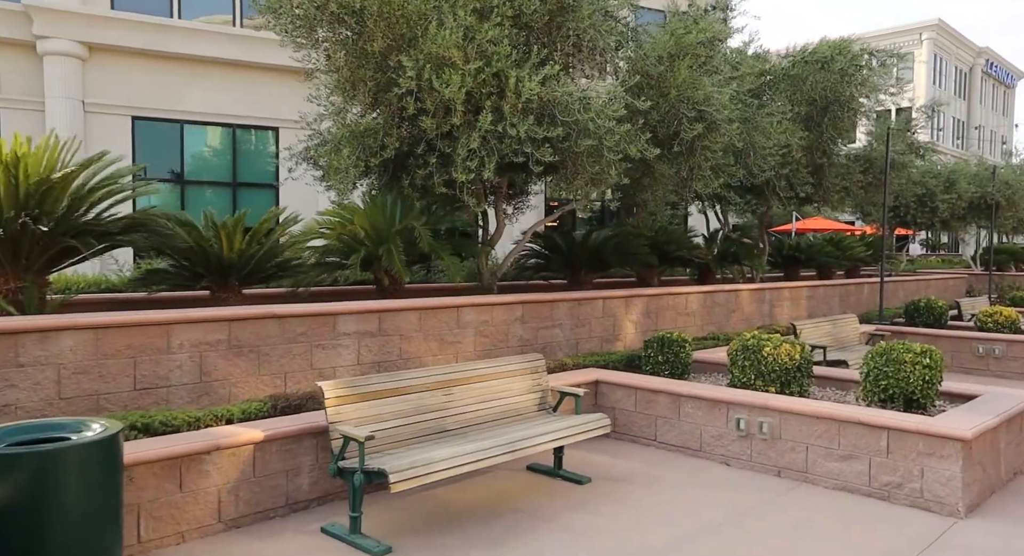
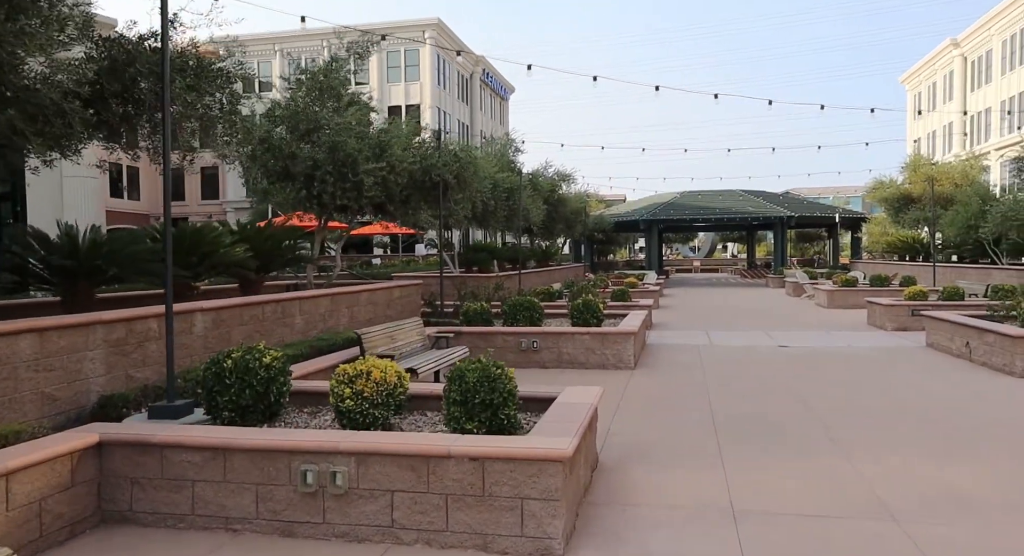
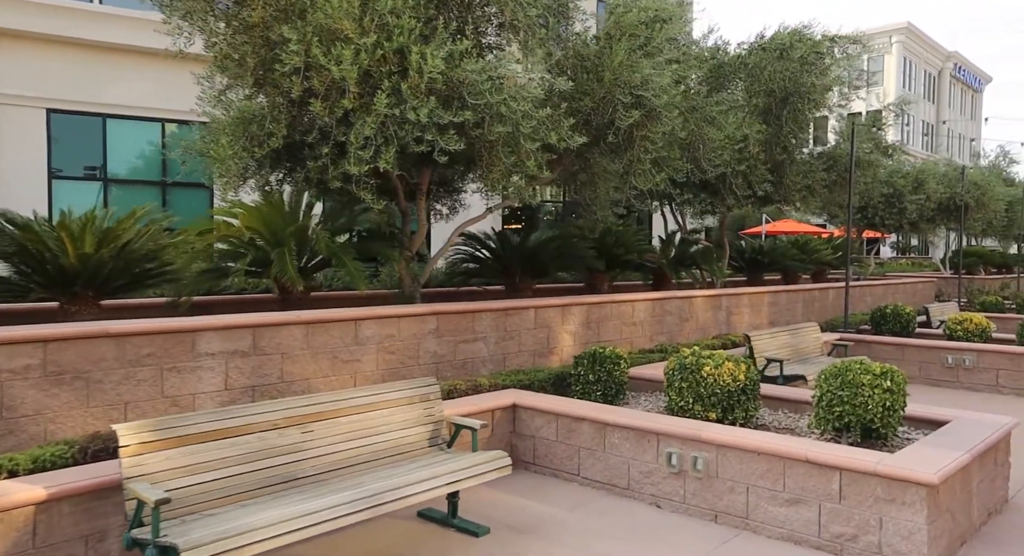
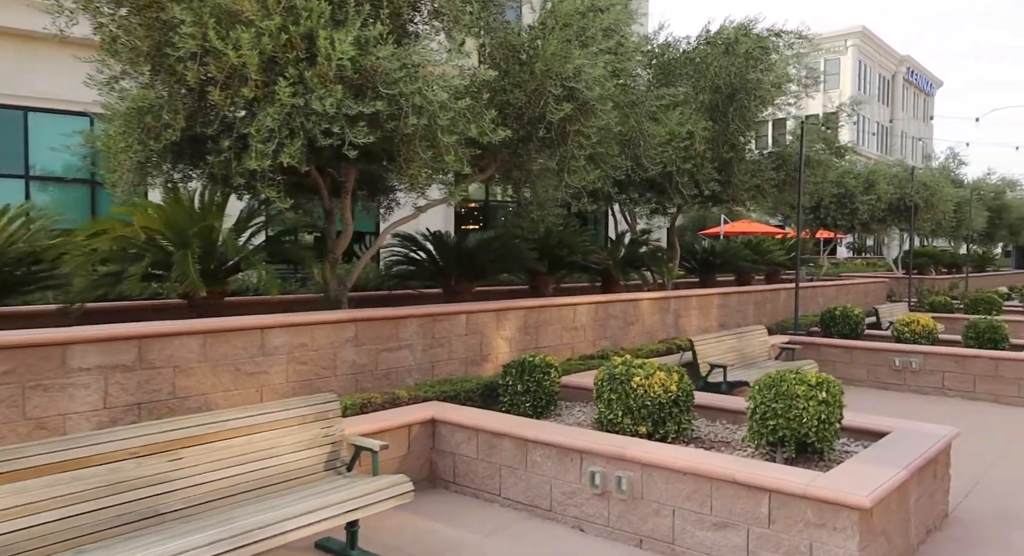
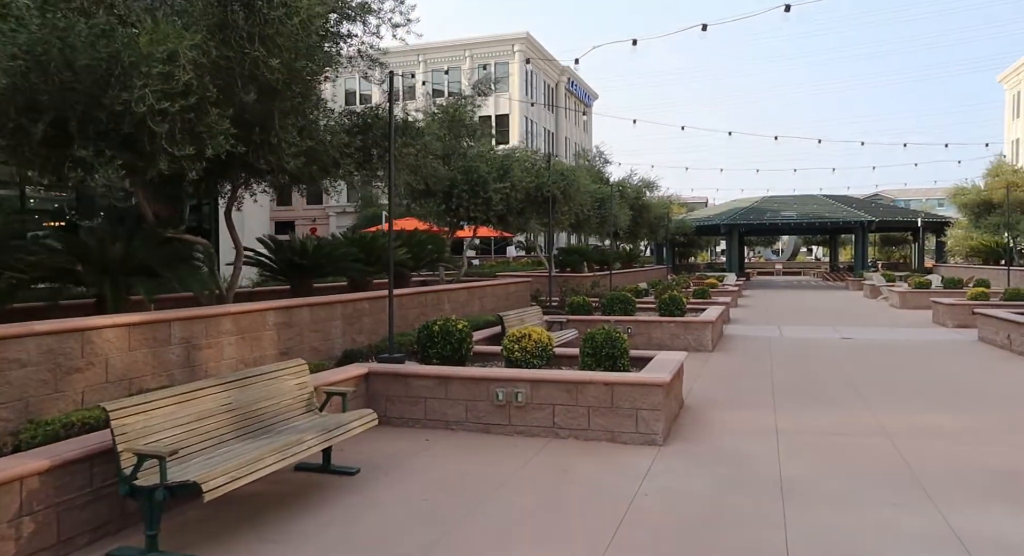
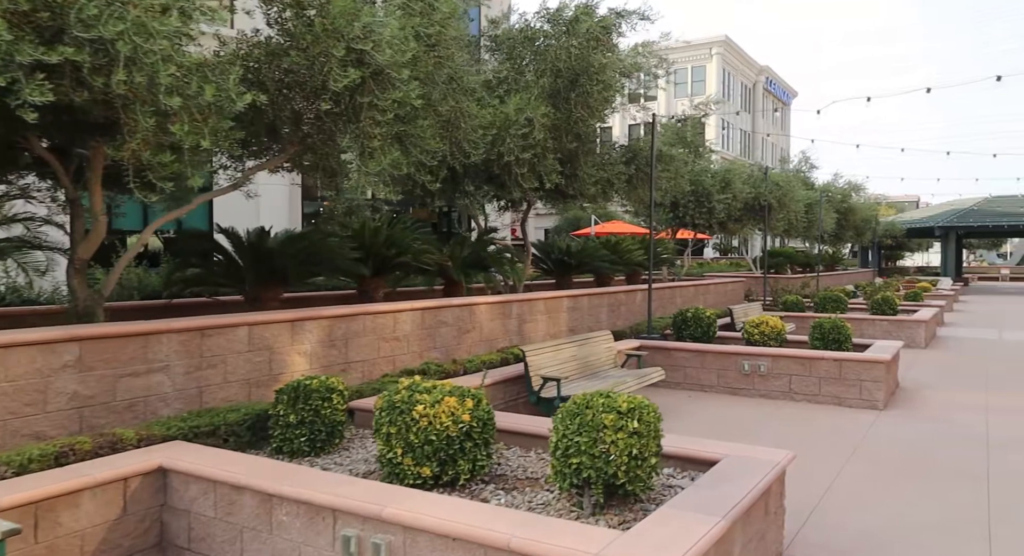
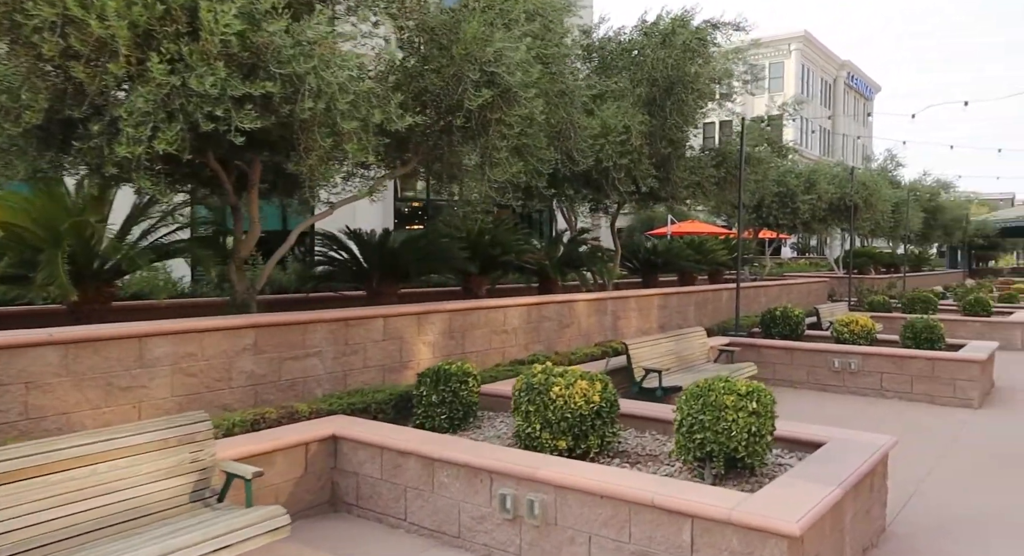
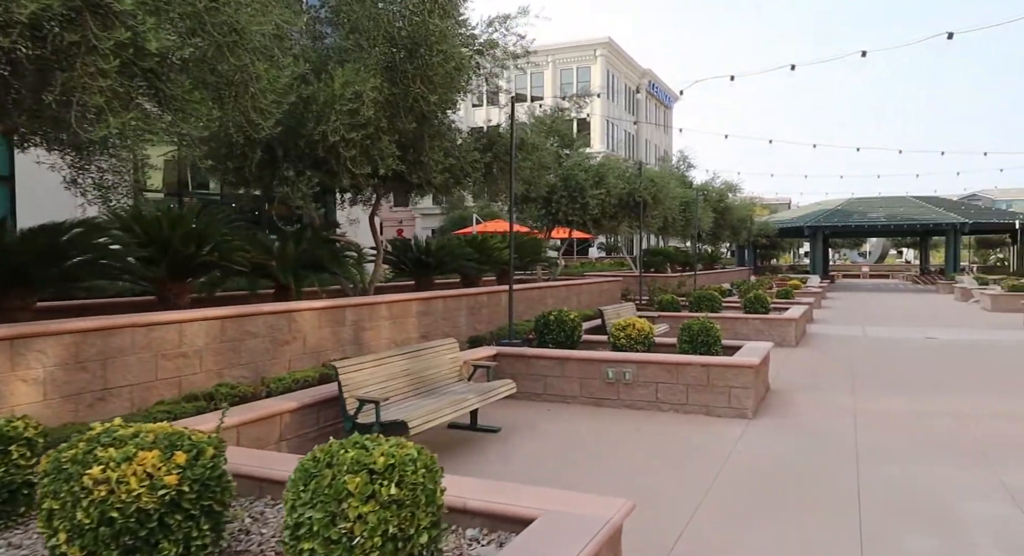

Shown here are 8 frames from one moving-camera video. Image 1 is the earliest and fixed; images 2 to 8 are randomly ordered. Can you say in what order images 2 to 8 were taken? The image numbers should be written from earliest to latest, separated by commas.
3, 4, 7, 6, 8, 5, 2
